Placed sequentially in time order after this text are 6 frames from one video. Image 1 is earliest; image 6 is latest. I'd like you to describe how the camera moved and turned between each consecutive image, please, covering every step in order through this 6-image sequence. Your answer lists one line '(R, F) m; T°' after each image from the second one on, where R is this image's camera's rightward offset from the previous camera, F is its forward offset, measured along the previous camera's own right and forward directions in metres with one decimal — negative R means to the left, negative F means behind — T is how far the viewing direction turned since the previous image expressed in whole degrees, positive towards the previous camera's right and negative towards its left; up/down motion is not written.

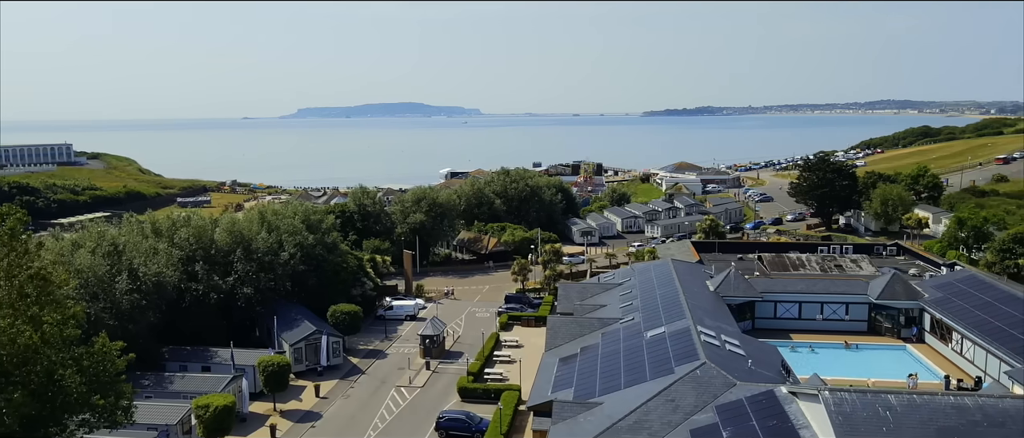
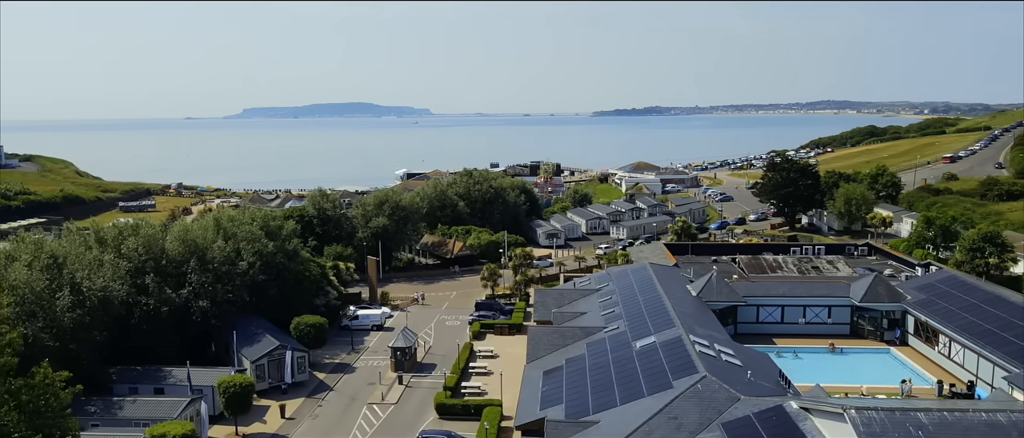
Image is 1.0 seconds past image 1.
(-1.0, +1.4) m; +4°
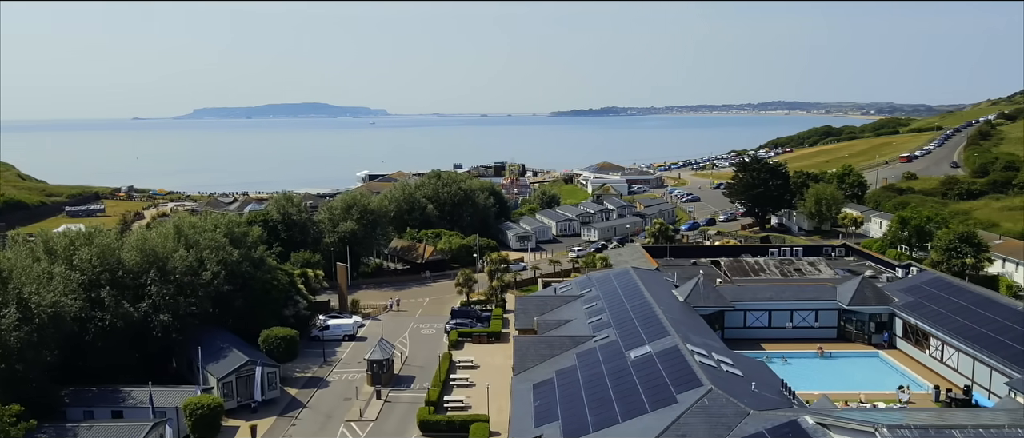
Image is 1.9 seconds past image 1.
(-0.9, +1.2) m; +3°
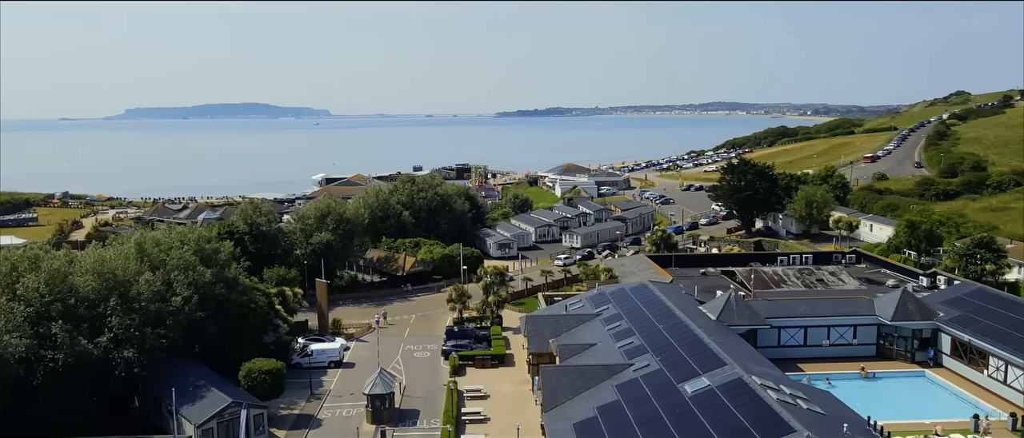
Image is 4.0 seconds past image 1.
(-2.5, +3.1) m; +4°
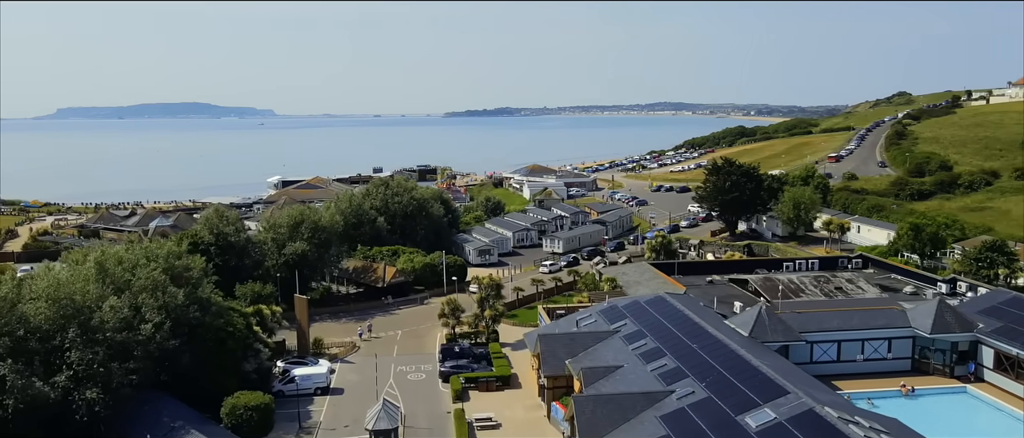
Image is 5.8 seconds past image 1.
(-2.3, +2.6) m; +4°
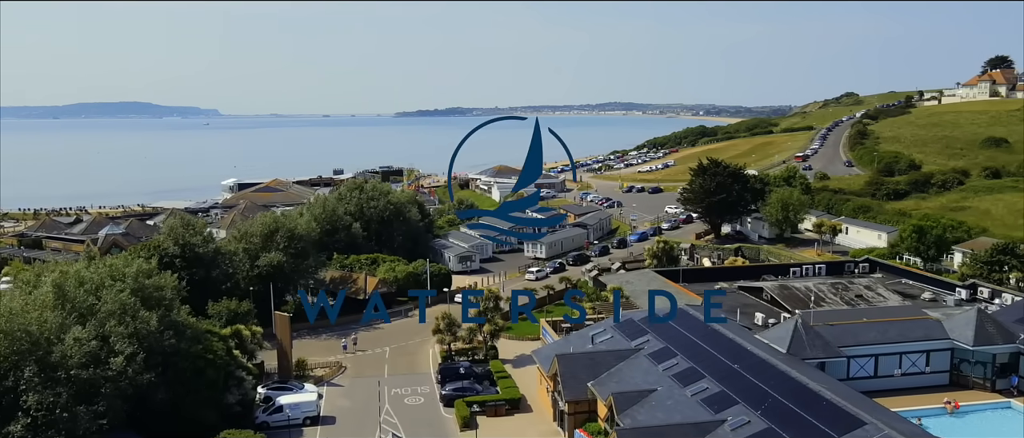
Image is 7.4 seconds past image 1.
(-2.1, +2.4) m; +4°
